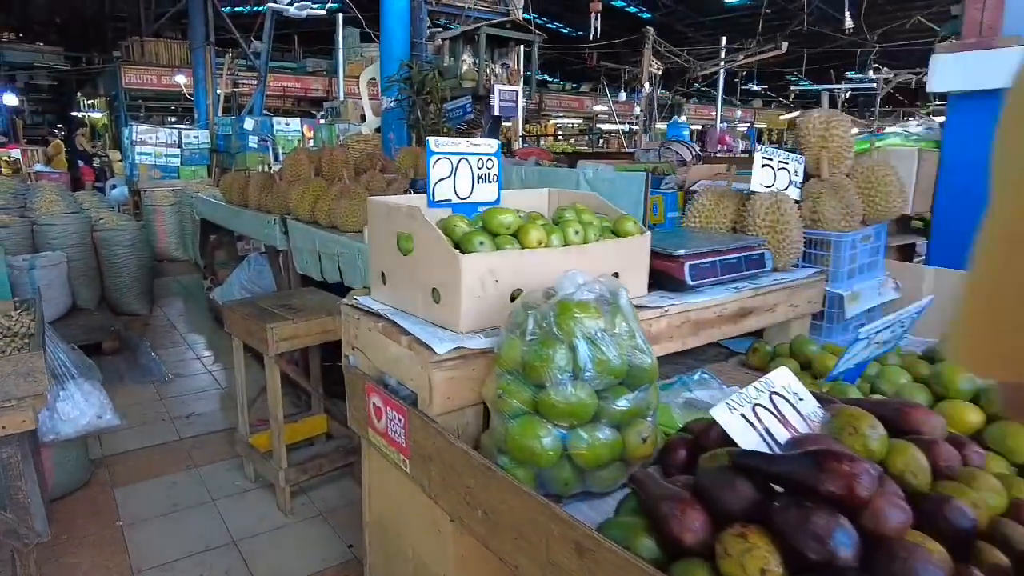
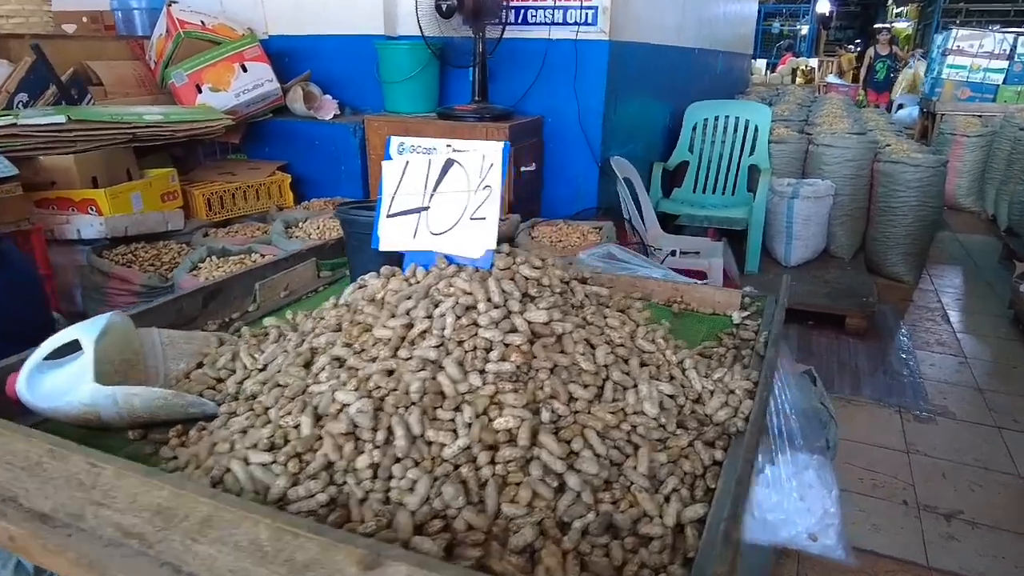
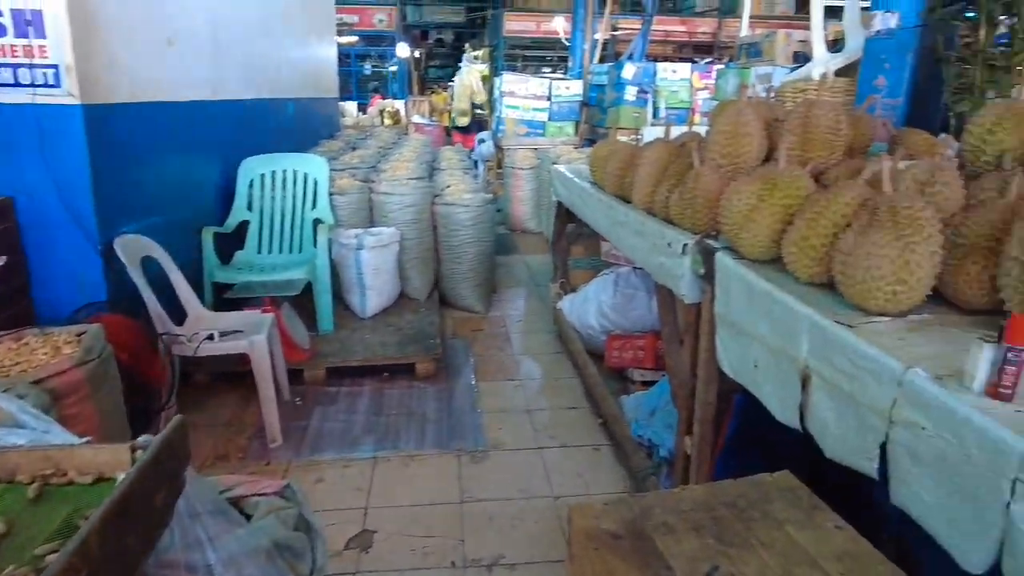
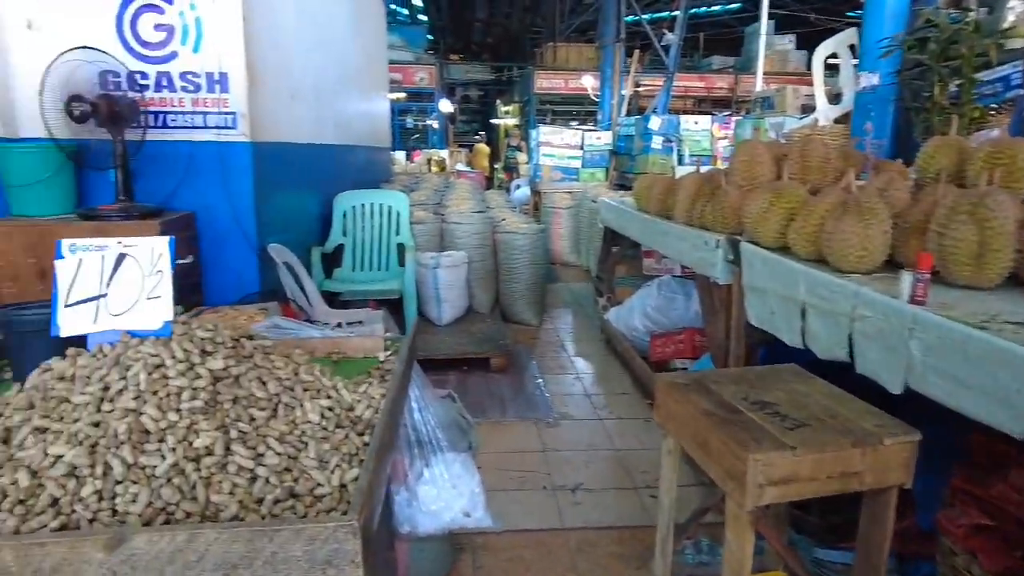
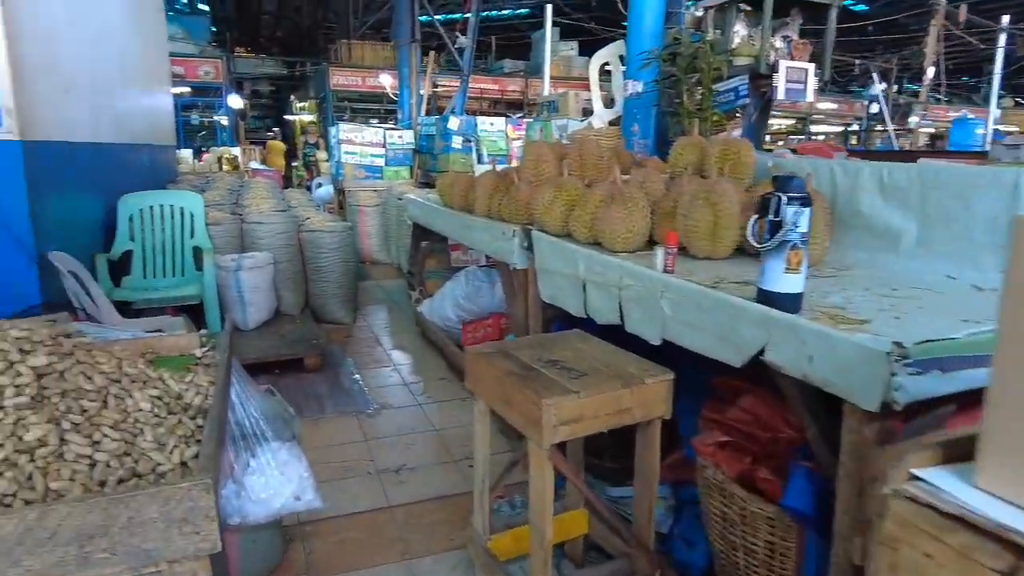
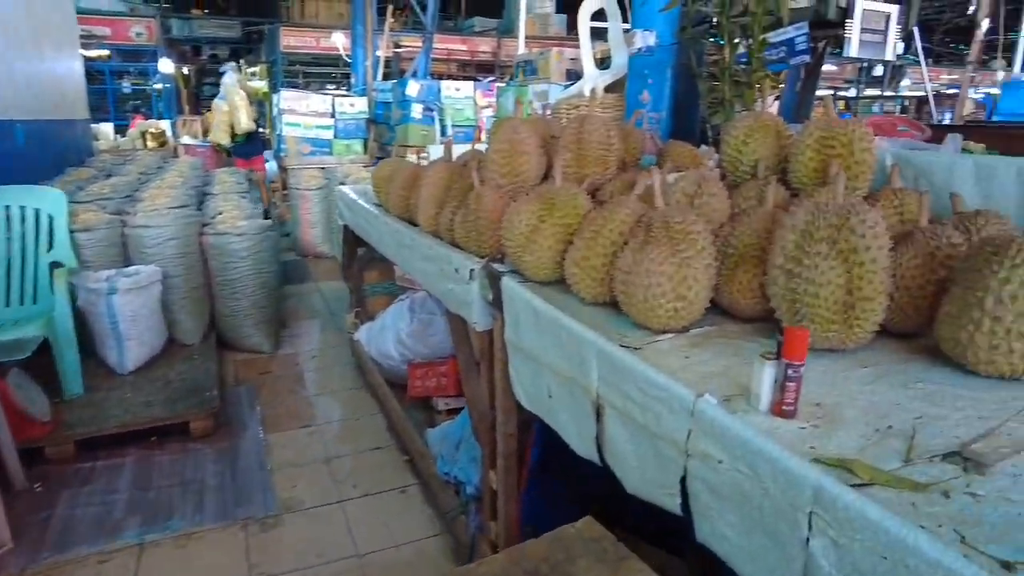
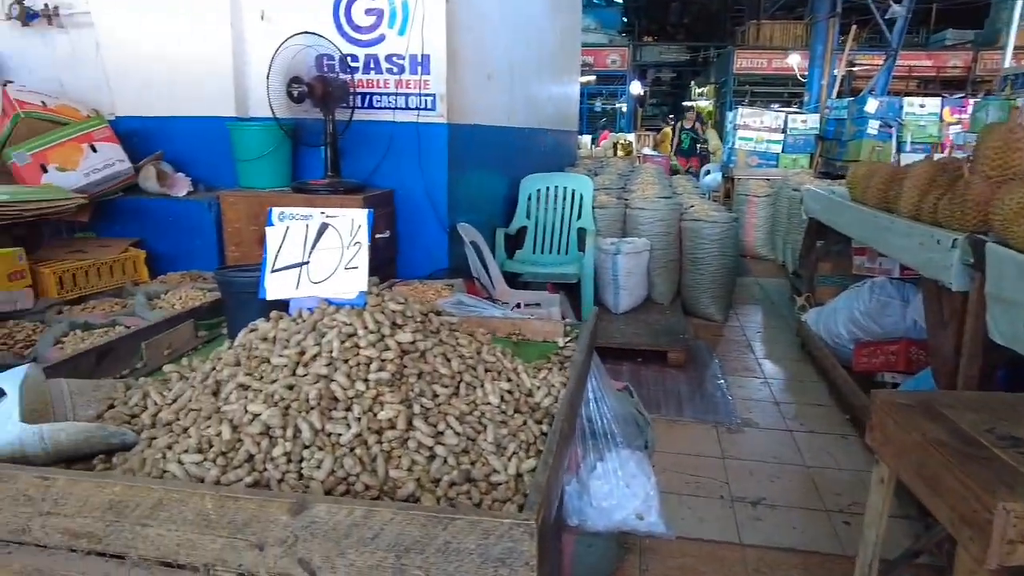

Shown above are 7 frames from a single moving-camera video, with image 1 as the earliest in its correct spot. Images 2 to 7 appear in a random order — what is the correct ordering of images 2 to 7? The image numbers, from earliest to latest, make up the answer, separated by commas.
5, 4, 7, 2, 3, 6
